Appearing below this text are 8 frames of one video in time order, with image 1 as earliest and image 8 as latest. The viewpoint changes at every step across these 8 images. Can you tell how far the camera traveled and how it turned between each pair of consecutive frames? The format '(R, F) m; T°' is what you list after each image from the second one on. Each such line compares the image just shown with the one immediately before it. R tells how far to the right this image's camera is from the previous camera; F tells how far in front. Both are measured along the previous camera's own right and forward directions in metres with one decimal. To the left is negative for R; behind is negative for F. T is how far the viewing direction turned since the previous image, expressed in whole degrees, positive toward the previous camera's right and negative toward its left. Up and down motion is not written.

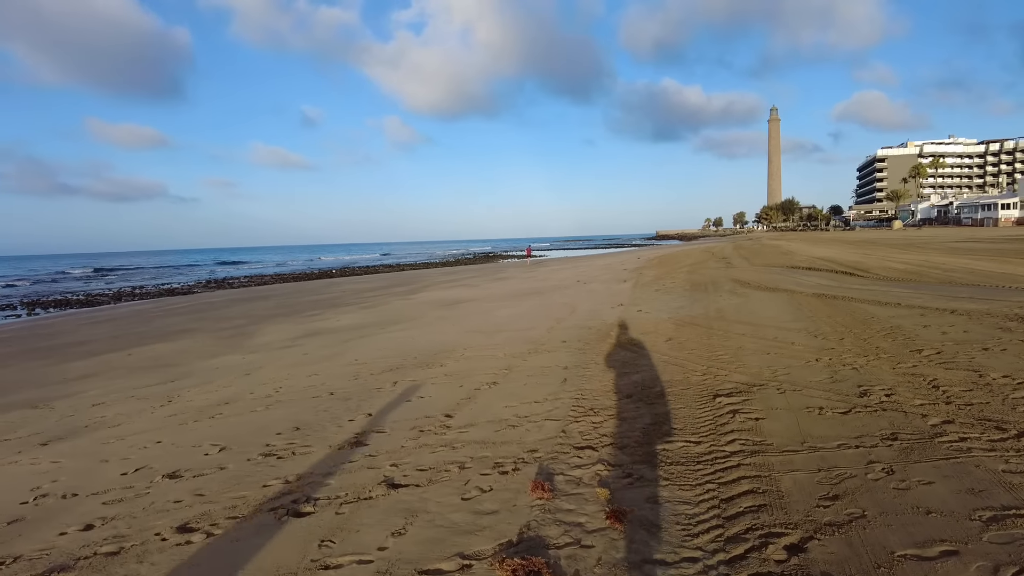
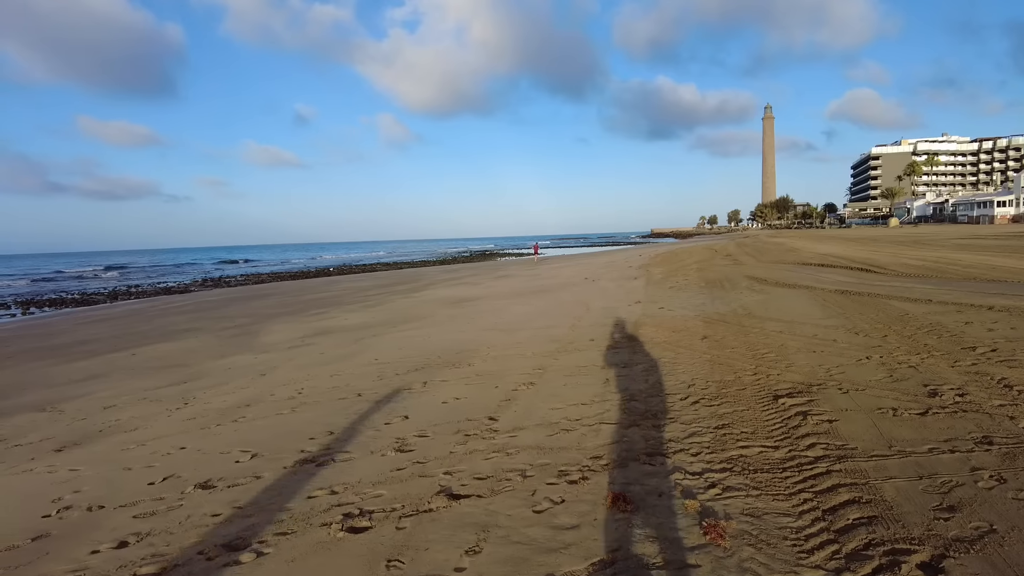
(-0.4, +0.3) m; +1°
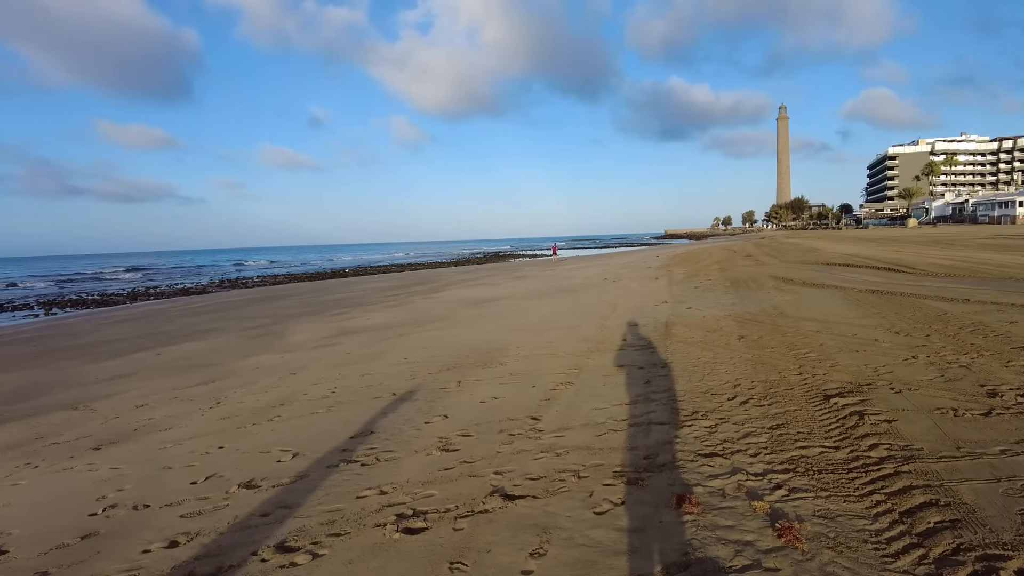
(-0.2, +0.1) m; -1°
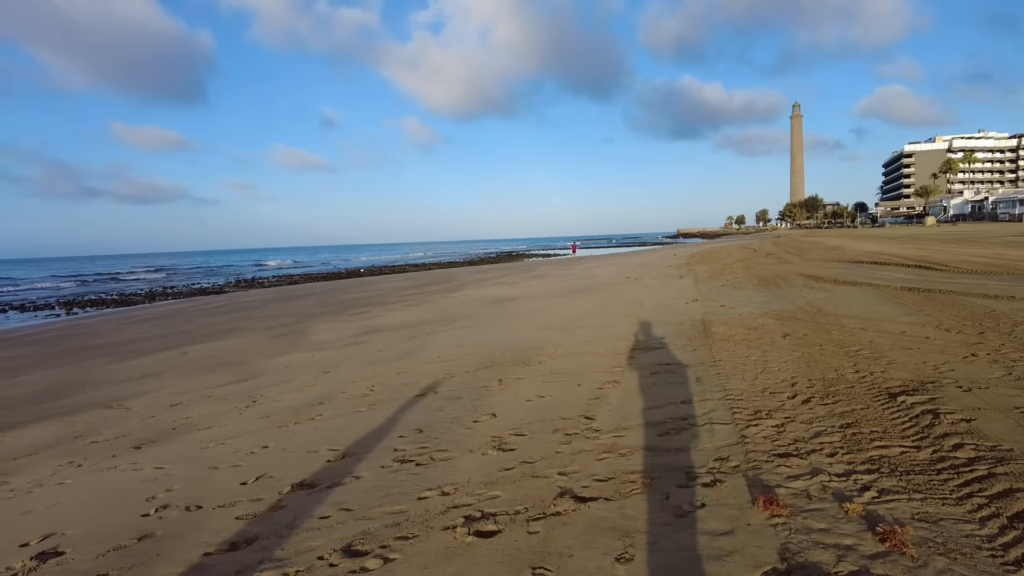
(-0.3, +0.1) m; -1°
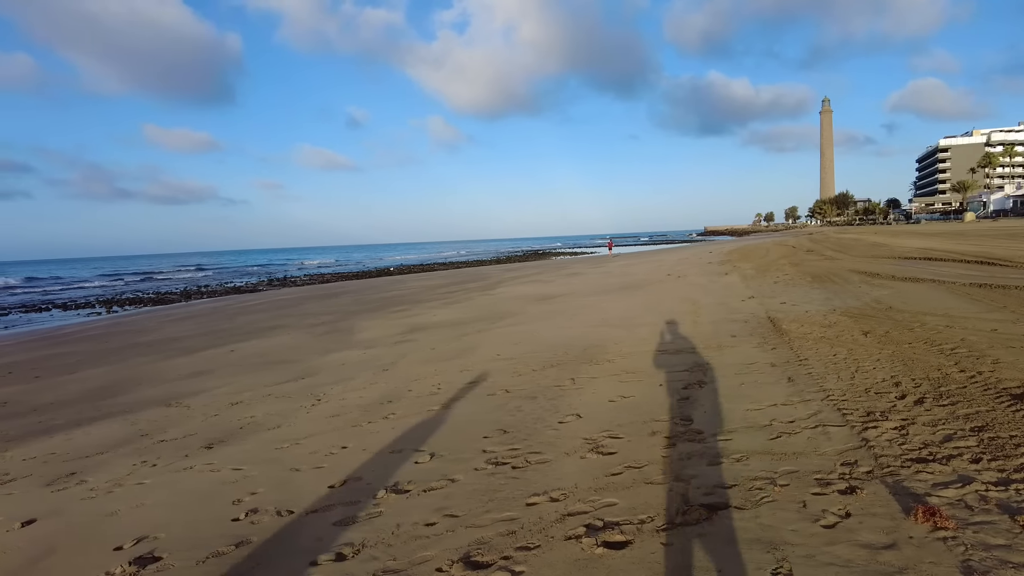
(-0.4, +0.2) m; -2°
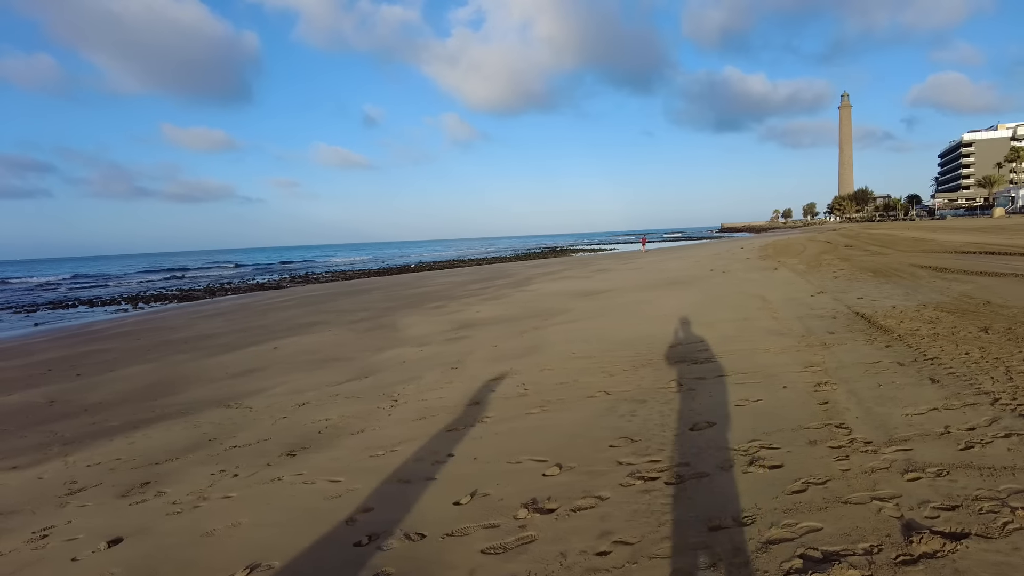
(-0.6, +0.4) m; -1°
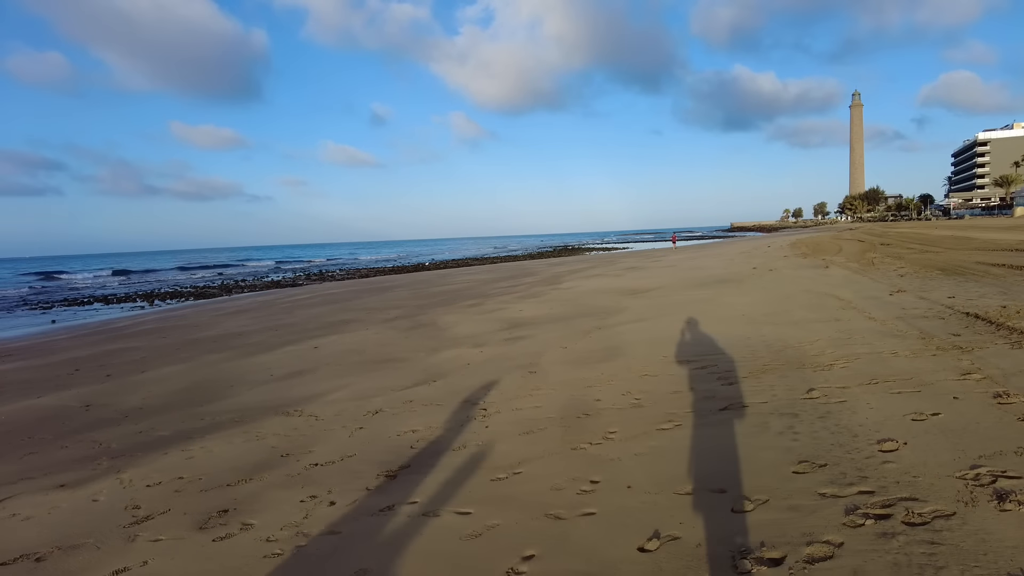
(-0.7, +0.6) m; 0°
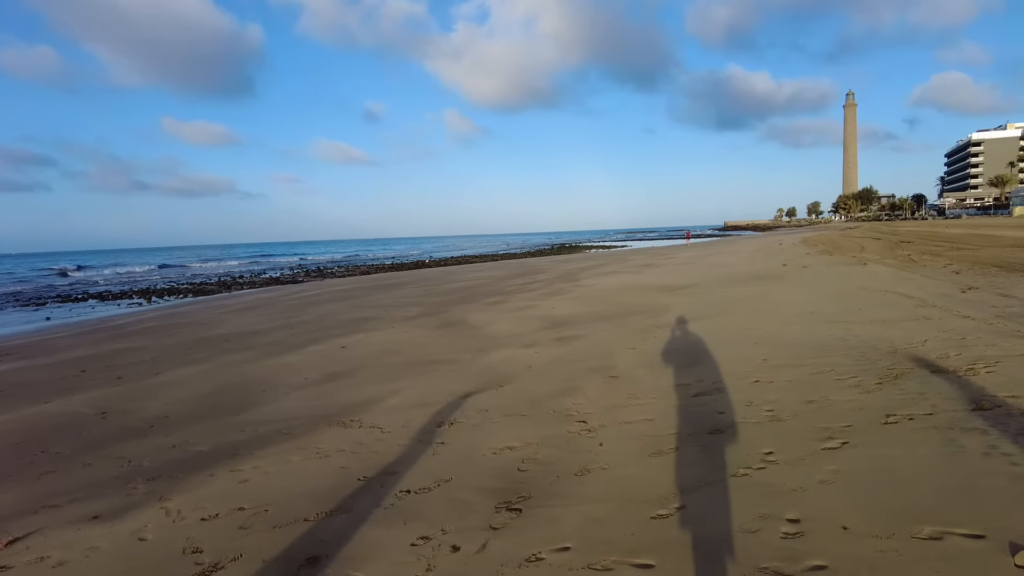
(-0.7, +0.7) m; +1°
